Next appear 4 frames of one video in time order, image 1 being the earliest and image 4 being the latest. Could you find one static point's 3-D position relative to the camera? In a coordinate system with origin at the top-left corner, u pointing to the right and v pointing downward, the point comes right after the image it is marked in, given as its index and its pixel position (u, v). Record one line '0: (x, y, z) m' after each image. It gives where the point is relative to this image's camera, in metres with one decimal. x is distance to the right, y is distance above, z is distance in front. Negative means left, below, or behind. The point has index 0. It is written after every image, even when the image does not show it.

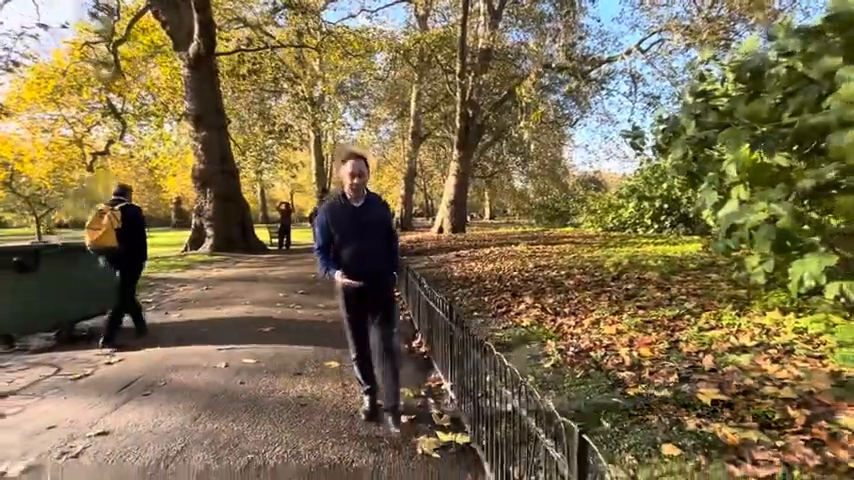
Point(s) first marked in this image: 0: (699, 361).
0: (+2.0, -0.9, +5.1) m
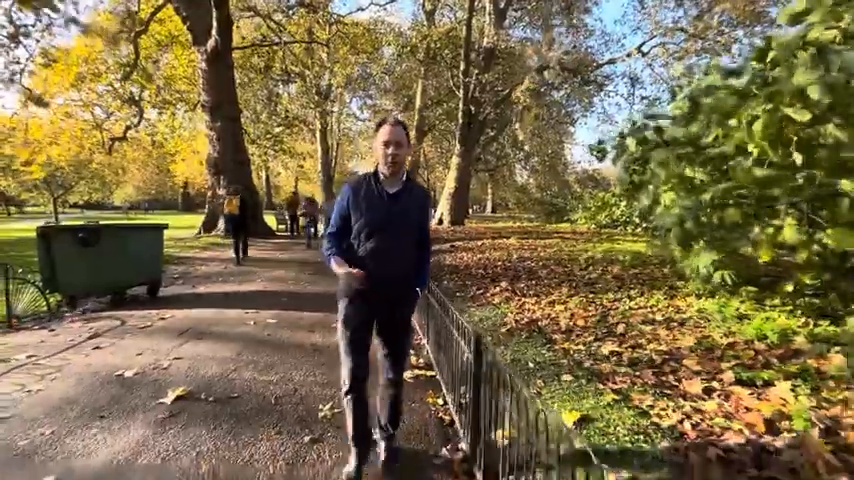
0: (+1.8, -0.9, +6.7) m
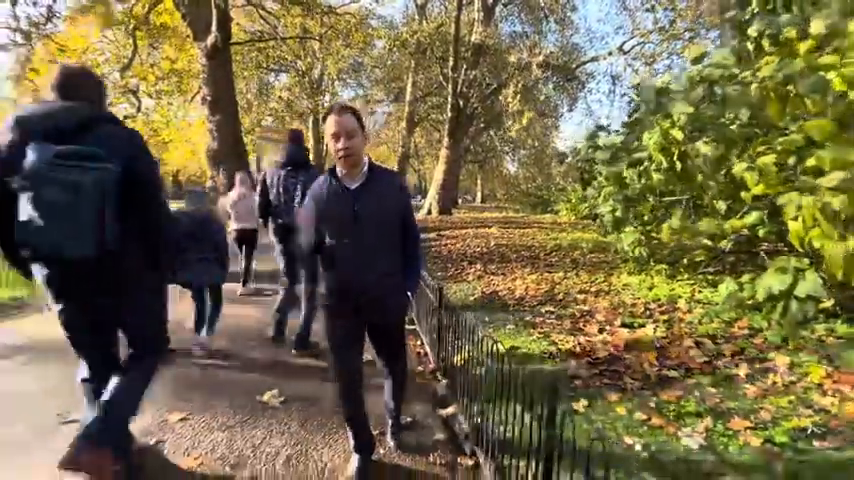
0: (+1.6, -0.7, +8.6) m
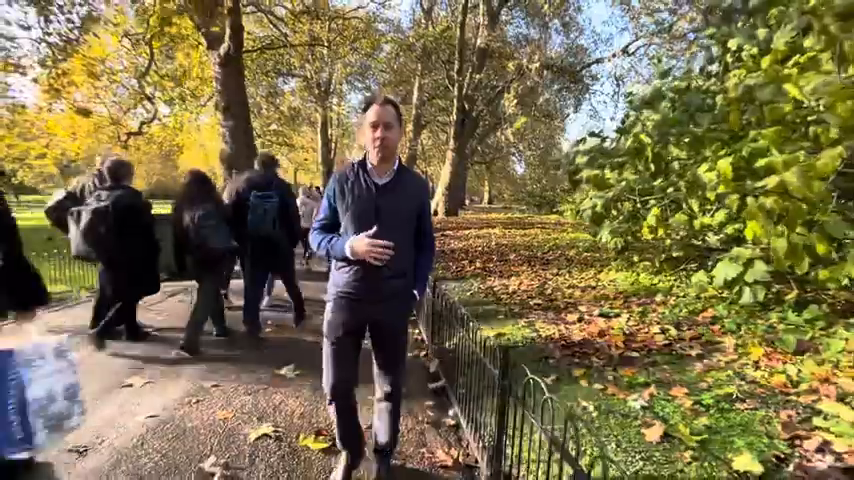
0: (+1.6, -0.7, +9.3) m
